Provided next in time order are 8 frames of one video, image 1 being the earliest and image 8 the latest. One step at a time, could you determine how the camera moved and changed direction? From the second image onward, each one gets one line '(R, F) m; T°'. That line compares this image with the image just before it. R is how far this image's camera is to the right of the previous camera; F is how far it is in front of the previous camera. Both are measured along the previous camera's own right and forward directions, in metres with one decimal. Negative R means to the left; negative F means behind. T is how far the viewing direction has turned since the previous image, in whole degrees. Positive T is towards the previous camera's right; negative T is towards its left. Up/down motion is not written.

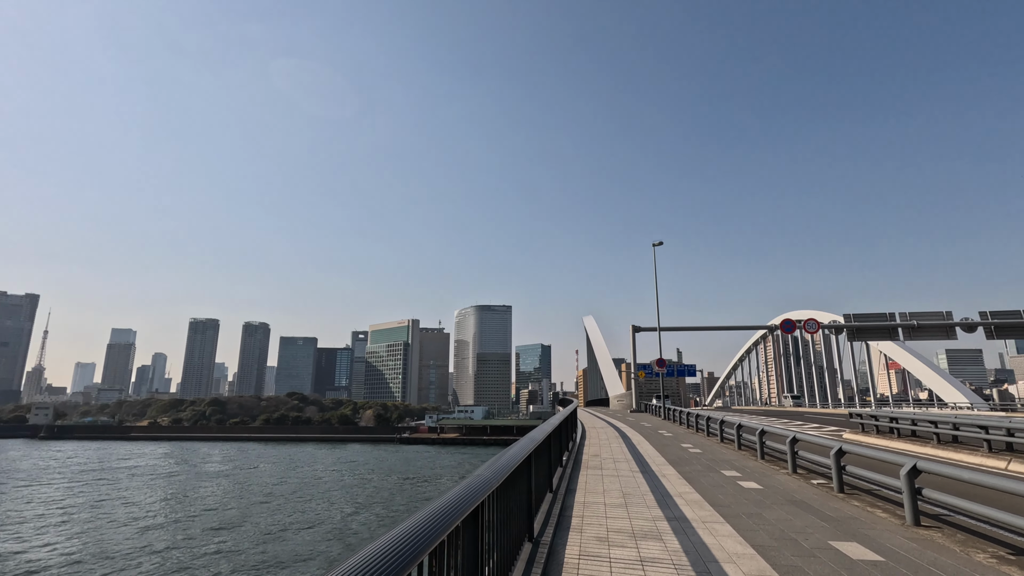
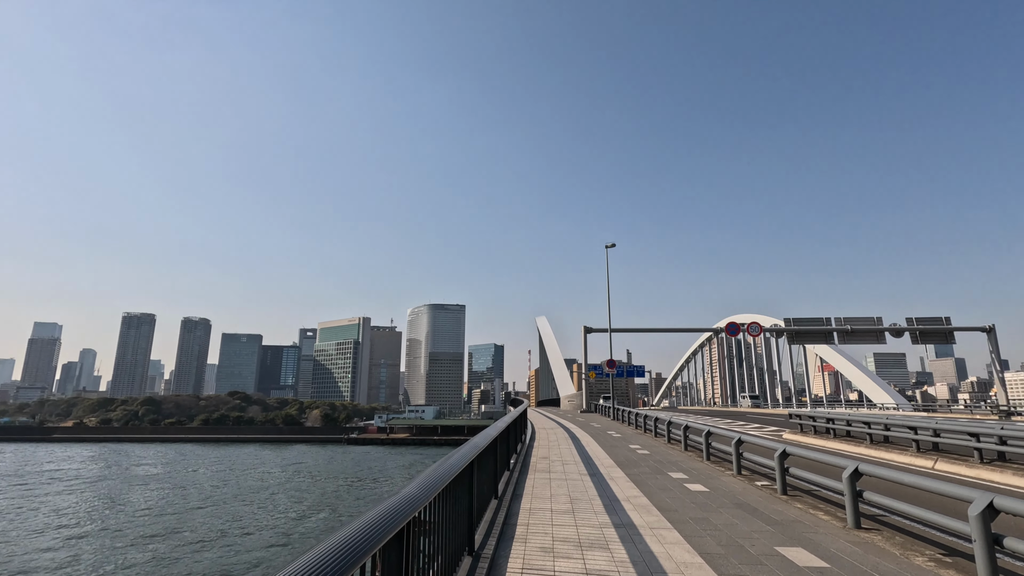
(0.0, +0.2) m; +5°
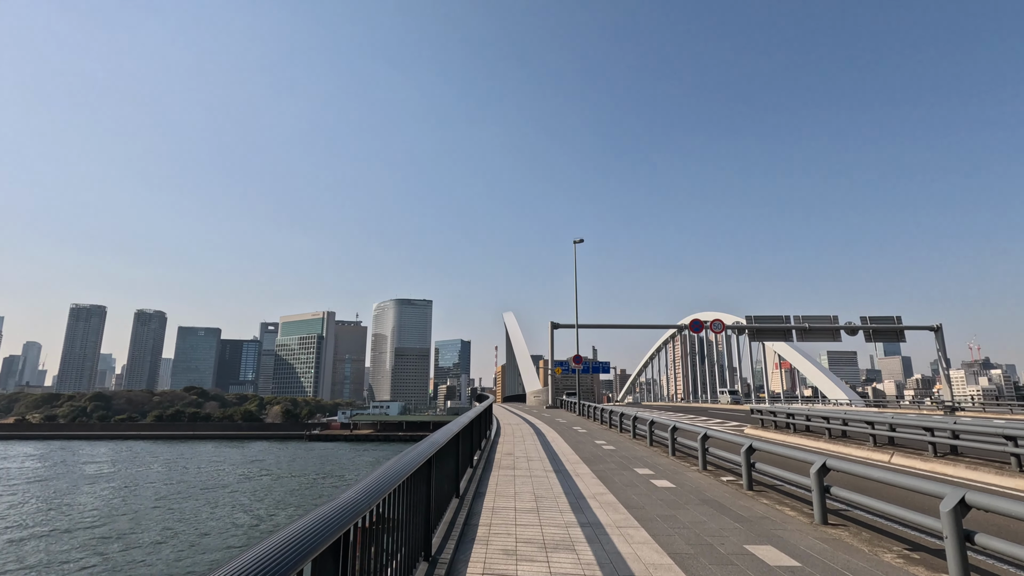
(0.0, +0.2) m; +4°
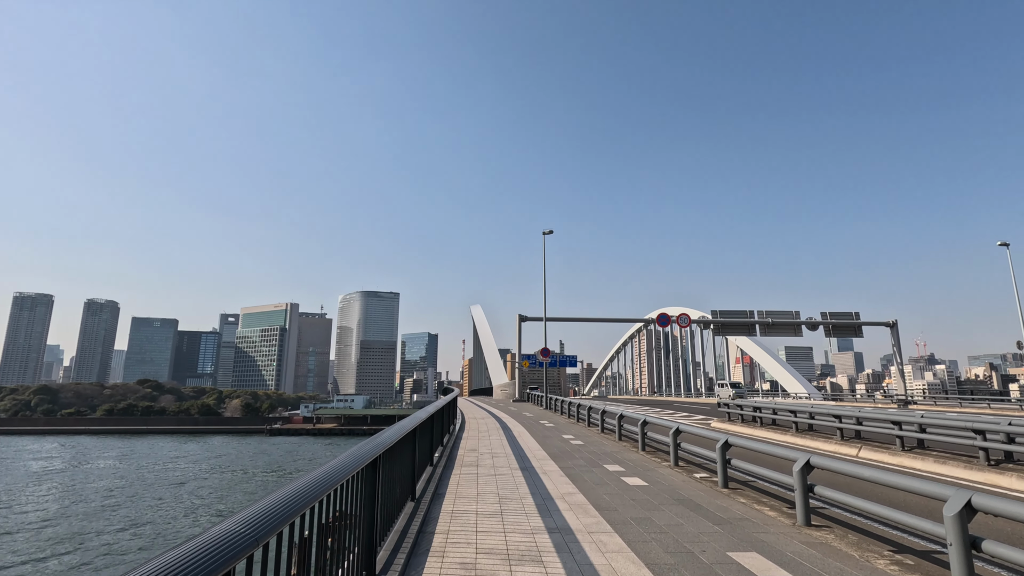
(0.0, +0.3) m; +4°
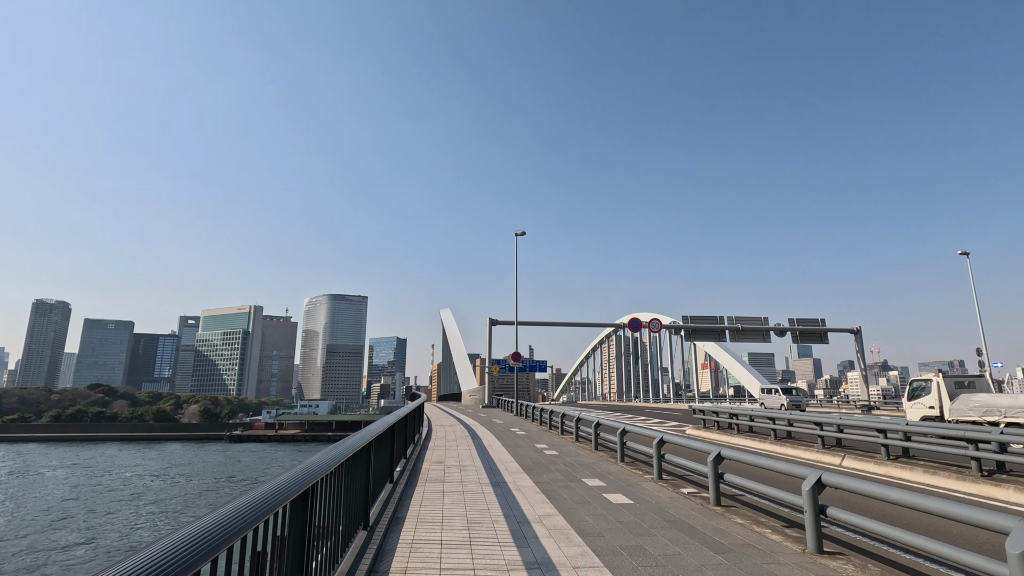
(0.0, +0.4) m; +3°
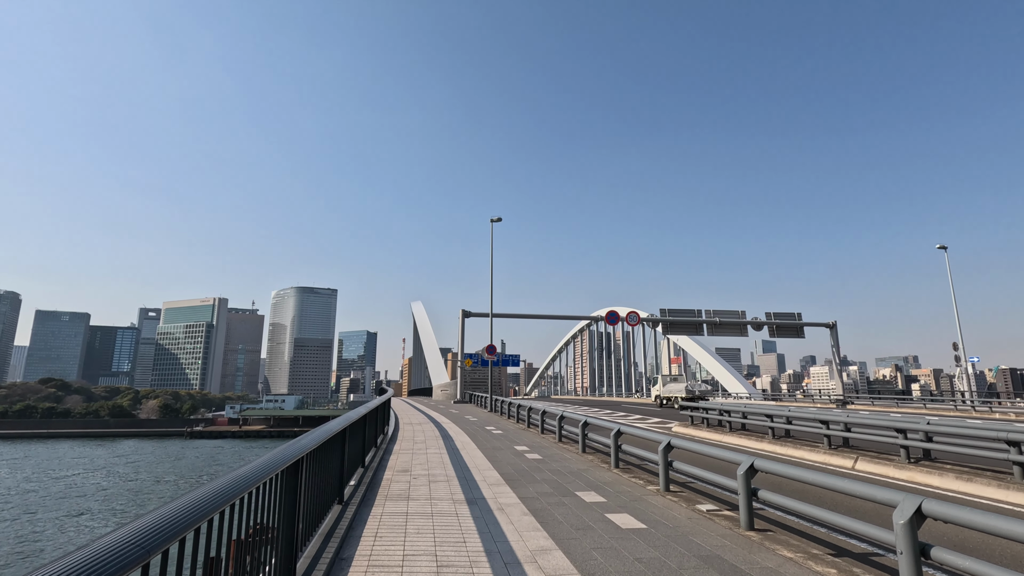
(-0.1, +0.7) m; +3°
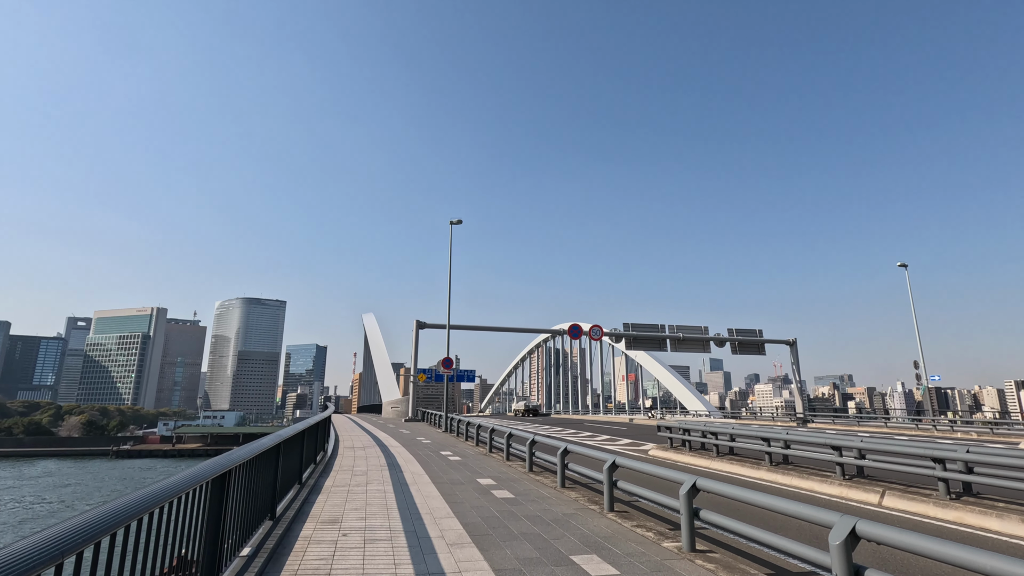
(-0.1, +1.0) m; +5°
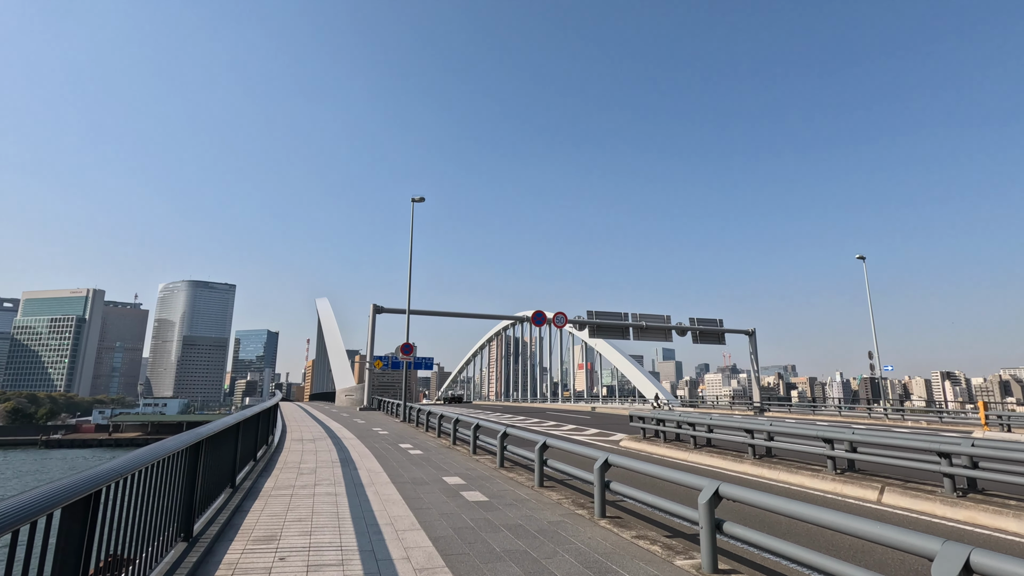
(-0.1, +0.5) m; +5°
